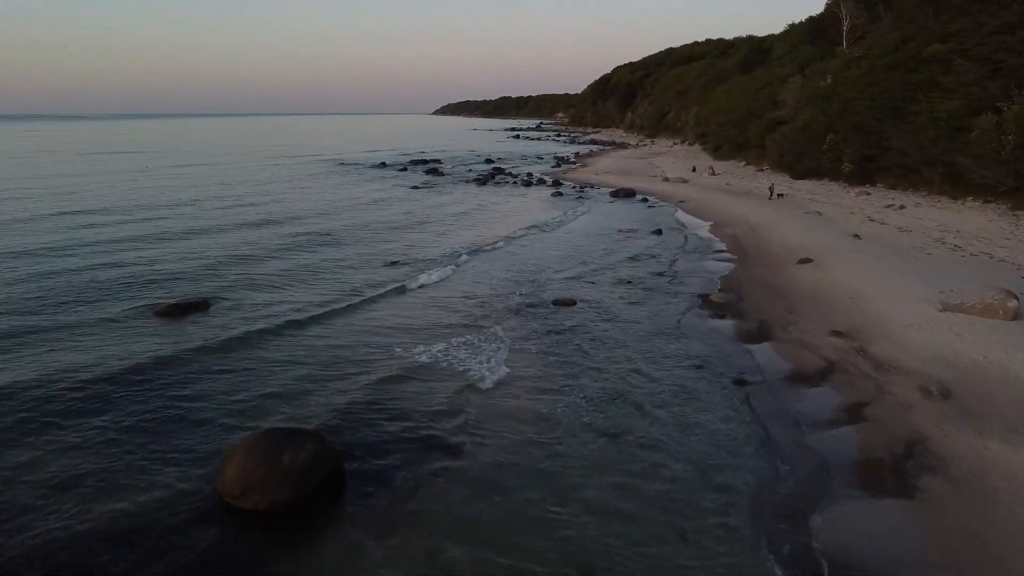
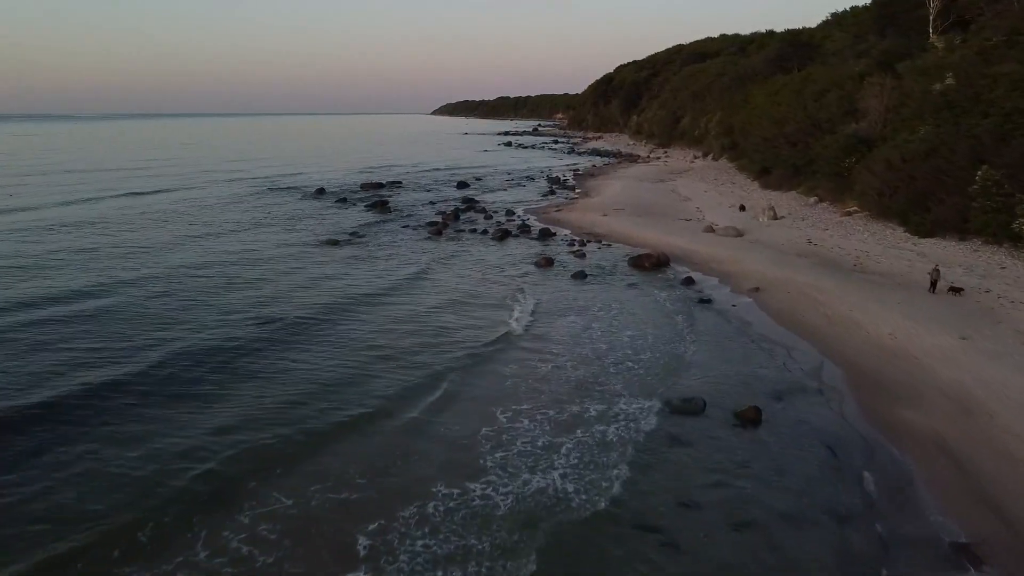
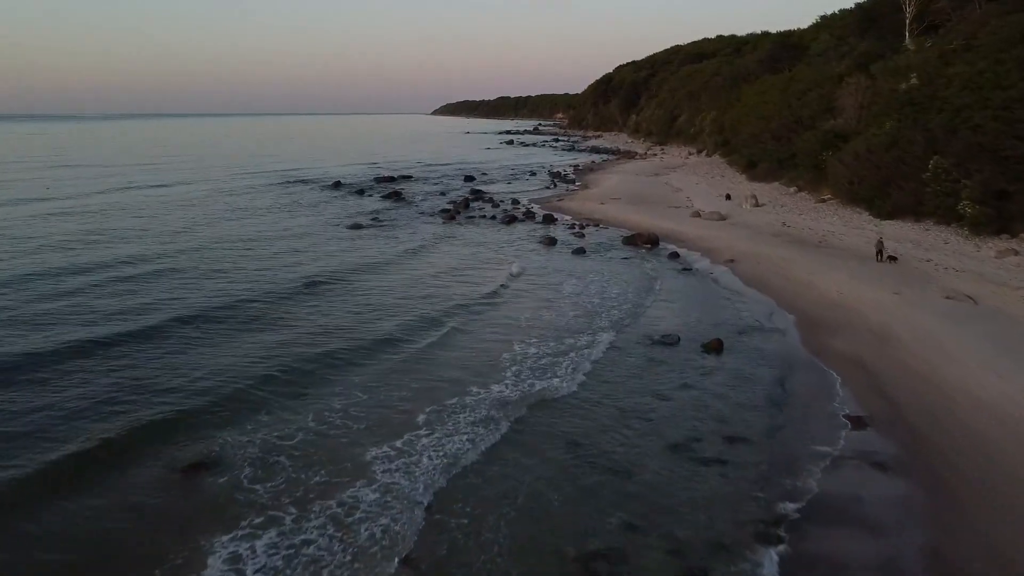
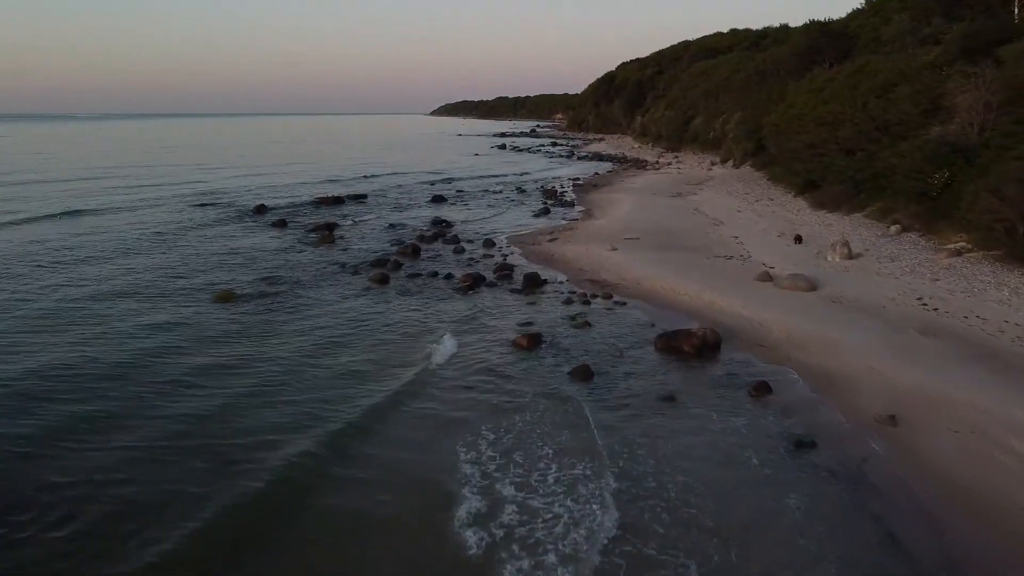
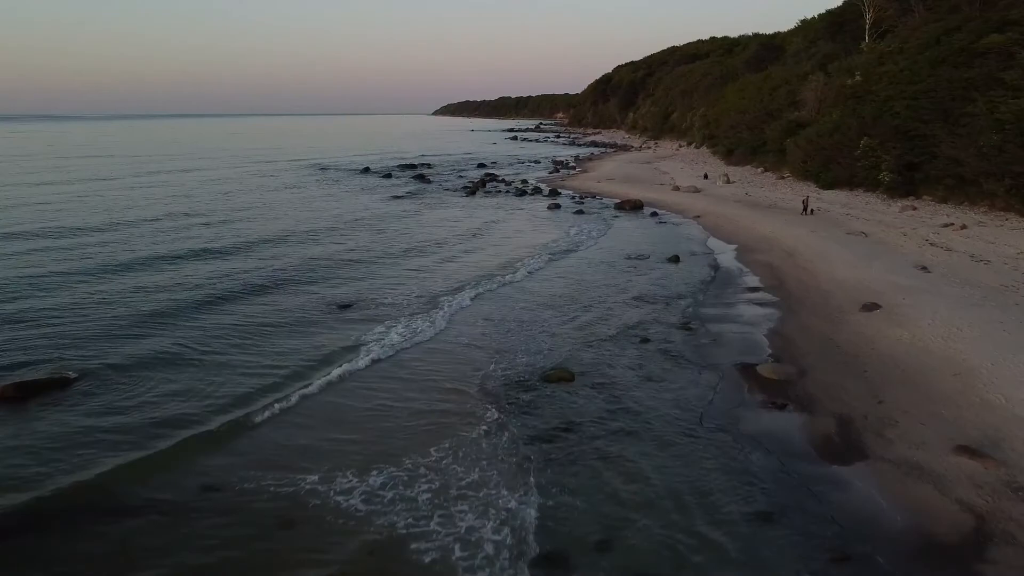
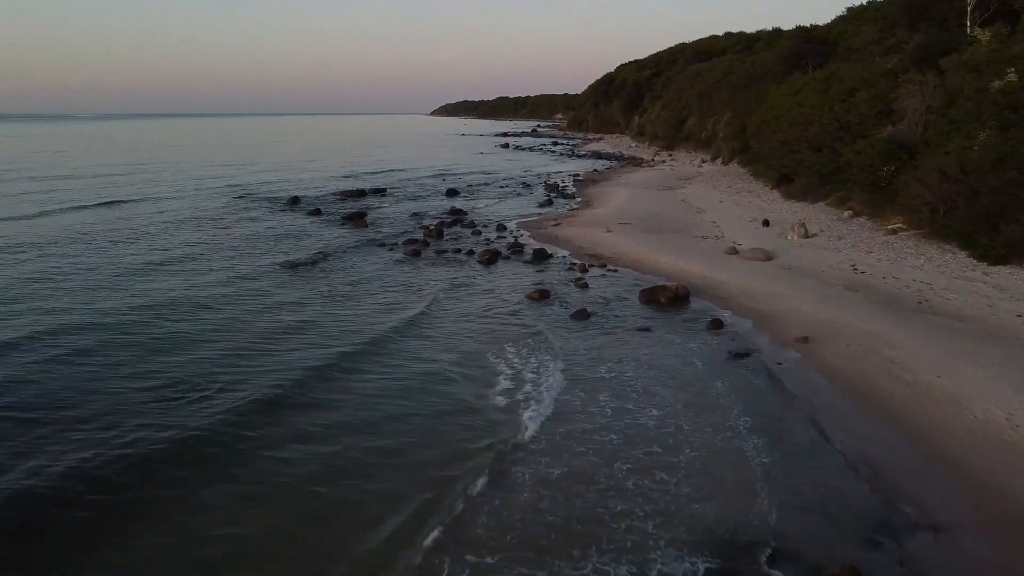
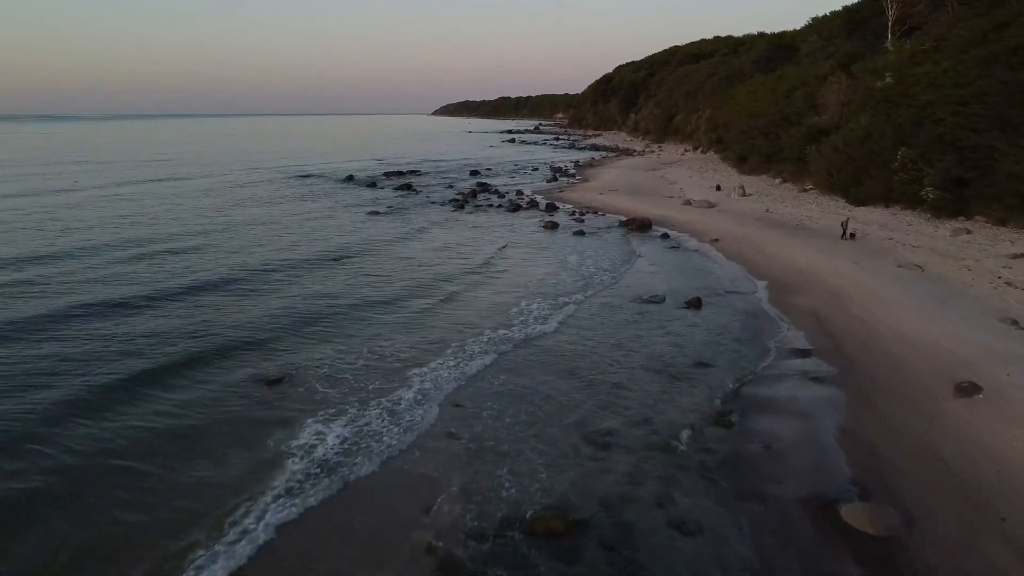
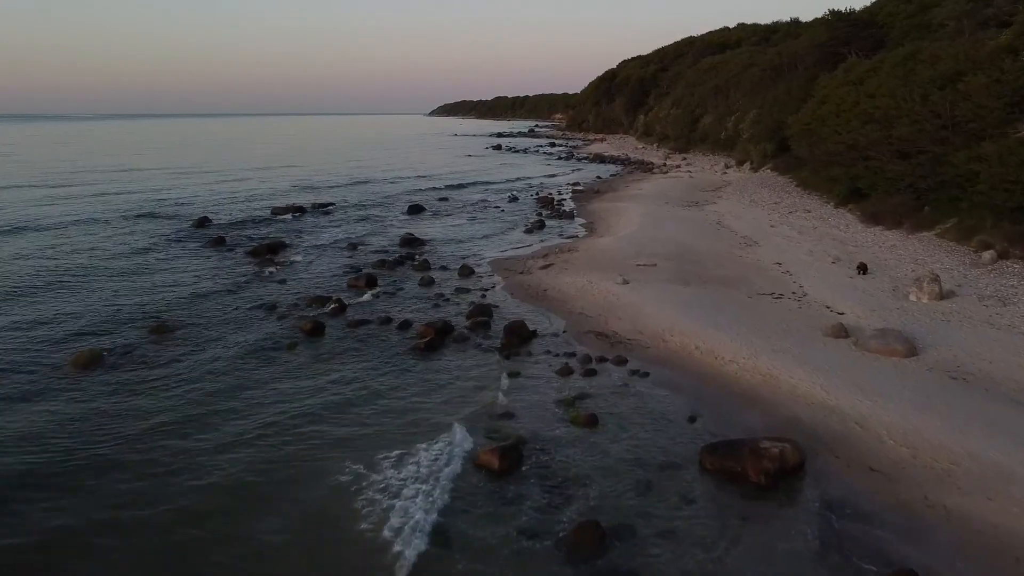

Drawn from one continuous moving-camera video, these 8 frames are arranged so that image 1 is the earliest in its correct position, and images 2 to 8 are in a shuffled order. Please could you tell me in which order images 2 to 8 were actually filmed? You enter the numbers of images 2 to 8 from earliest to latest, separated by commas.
5, 7, 3, 2, 6, 4, 8
